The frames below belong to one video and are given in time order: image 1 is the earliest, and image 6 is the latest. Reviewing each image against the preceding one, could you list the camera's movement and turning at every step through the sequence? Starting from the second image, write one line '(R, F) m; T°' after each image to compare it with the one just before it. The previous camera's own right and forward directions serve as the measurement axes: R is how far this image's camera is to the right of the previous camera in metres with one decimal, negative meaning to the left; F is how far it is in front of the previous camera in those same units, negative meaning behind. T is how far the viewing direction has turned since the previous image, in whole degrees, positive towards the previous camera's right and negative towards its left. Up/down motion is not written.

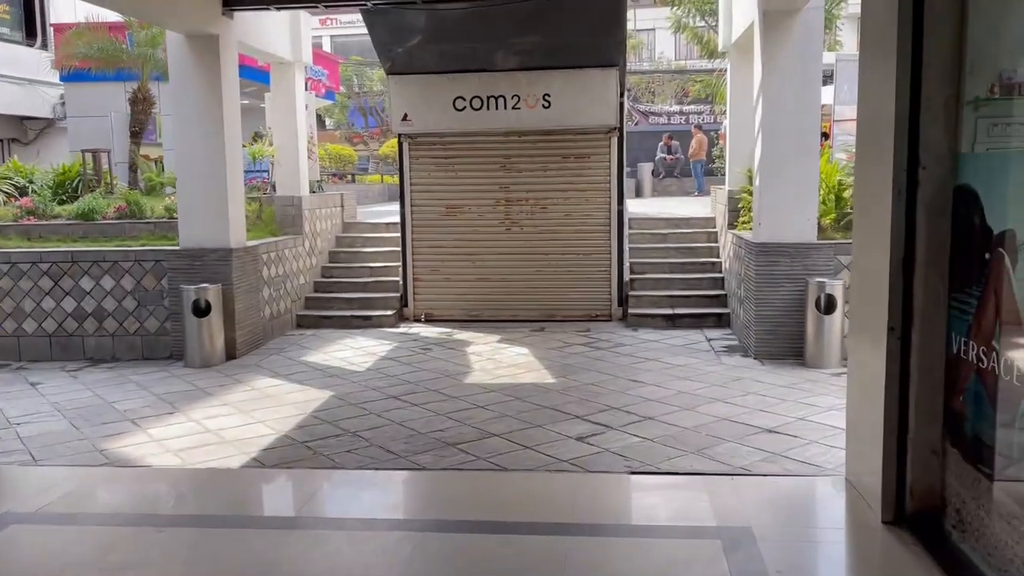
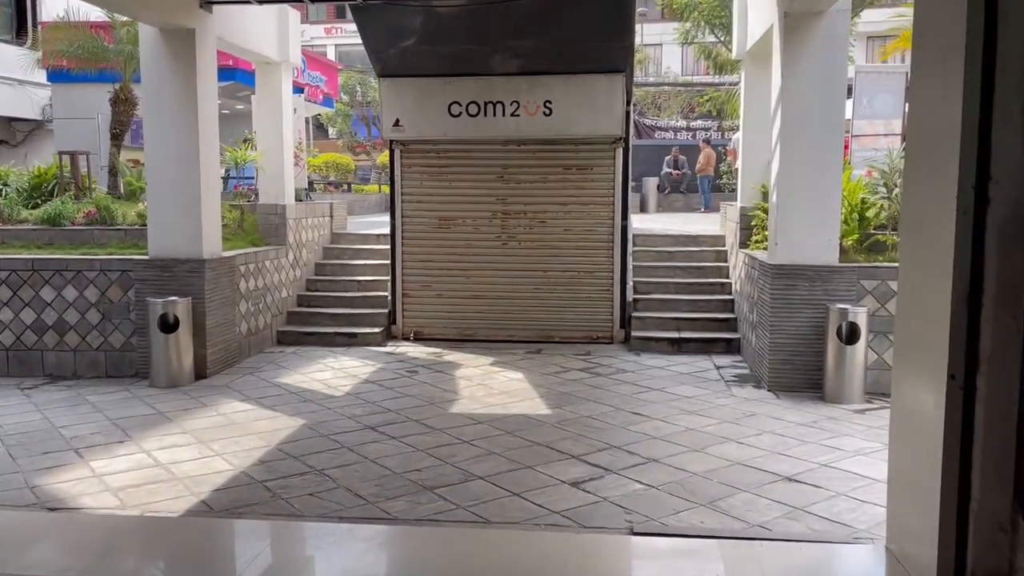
(+0.1, +0.6) m; 0°
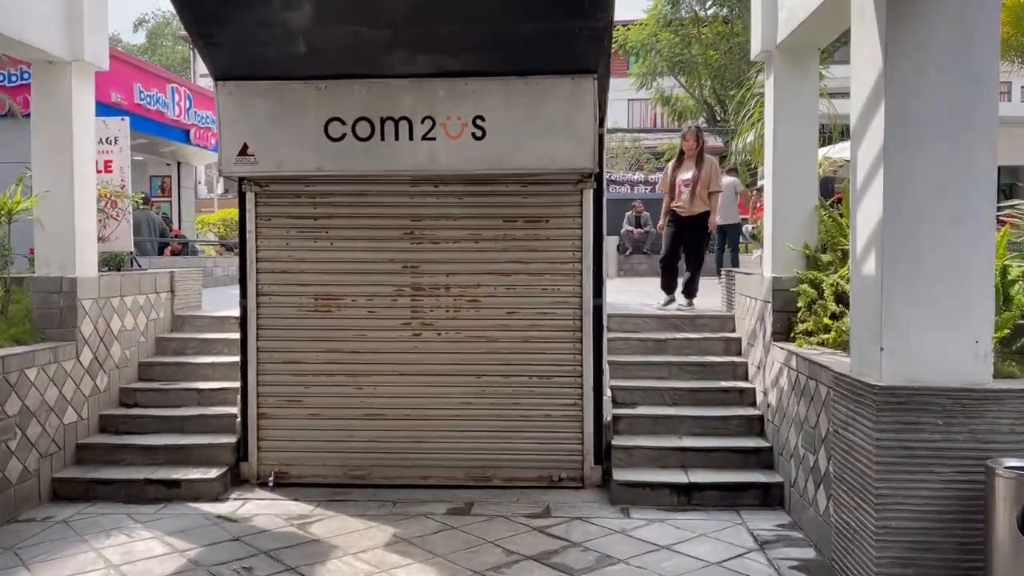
(+0.2, +3.3) m; +4°
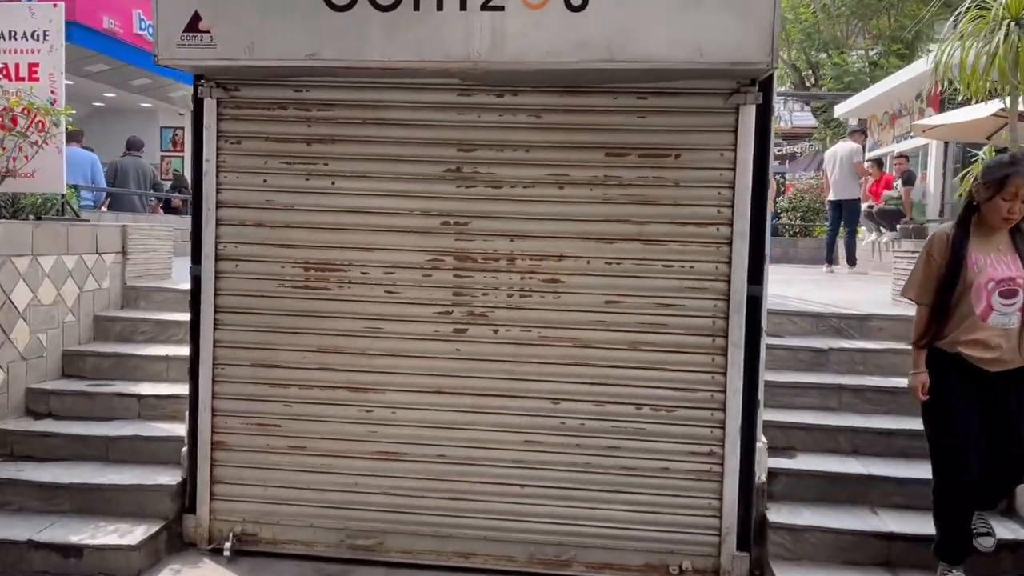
(-0.3, +2.3) m; -3°
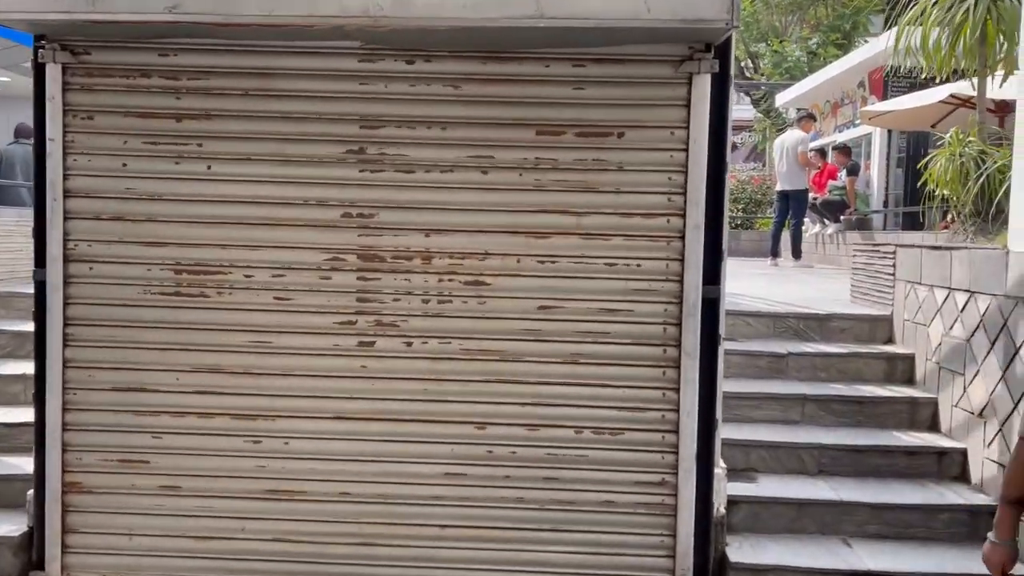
(+0.1, +0.6) m; +4°
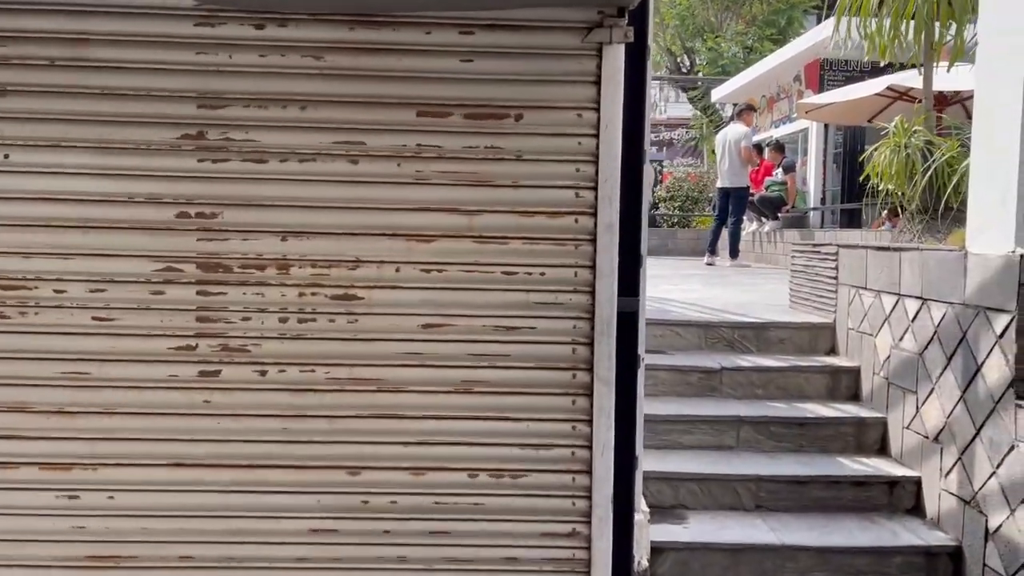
(+0.2, +0.6) m; +4°
